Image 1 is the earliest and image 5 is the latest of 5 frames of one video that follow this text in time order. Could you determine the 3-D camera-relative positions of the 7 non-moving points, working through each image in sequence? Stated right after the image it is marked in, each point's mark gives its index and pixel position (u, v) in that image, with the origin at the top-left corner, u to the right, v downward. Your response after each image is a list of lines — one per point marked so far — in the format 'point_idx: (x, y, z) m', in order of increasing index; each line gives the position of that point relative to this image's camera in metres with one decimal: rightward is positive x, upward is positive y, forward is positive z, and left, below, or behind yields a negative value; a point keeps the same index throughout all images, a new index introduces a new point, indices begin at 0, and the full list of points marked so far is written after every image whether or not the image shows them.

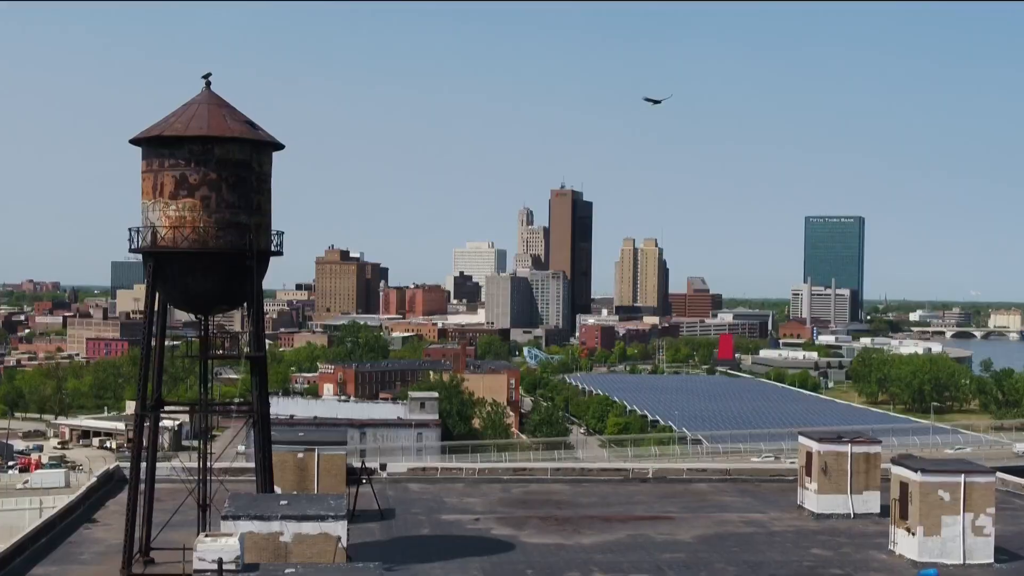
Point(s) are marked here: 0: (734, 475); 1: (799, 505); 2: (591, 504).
0: (+3.7, -3.1, +19.3) m
1: (+4.2, -3.2, +16.9) m
2: (+1.2, -3.1, +17.0) m
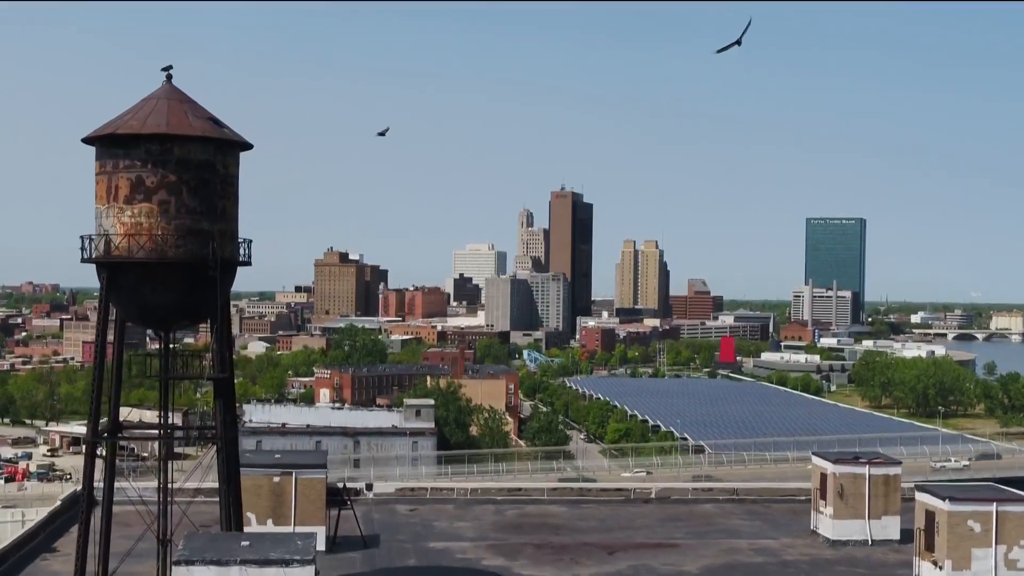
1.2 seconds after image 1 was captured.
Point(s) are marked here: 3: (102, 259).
0: (+3.6, -3.2, +18.2) m
1: (+4.1, -3.3, +15.8) m
2: (+1.1, -3.3, +15.9) m
3: (-4.5, +0.3, +12.5) m
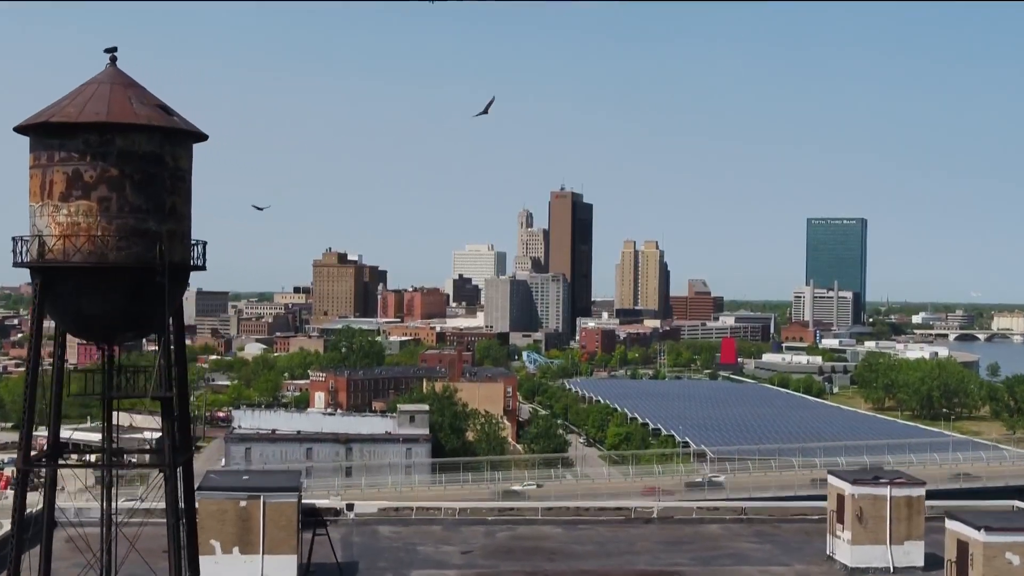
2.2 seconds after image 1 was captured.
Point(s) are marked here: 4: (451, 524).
0: (+3.5, -3.3, +16.9) m
1: (+4.0, -3.4, +14.6) m
2: (+1.0, -3.3, +14.7) m
3: (-4.6, +0.2, +11.3) m
4: (-0.8, -3.3, +16.2) m
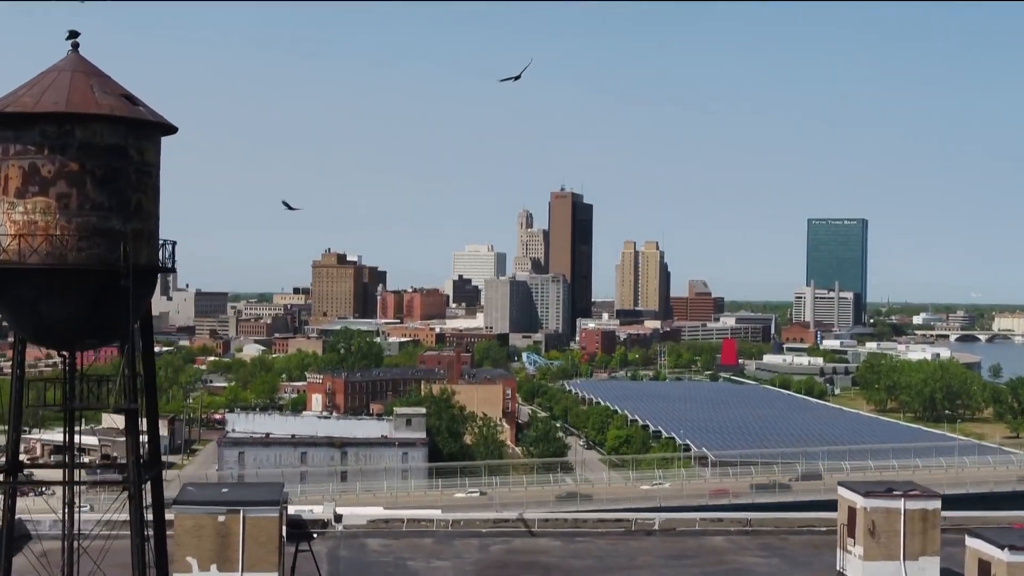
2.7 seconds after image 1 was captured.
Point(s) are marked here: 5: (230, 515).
0: (+3.4, -3.3, +16.2) m
1: (+3.9, -3.4, +13.9) m
2: (+0.9, -3.4, +14.0) m
3: (-4.6, +0.2, +10.6) m
4: (-0.9, -3.3, +15.5) m
5: (-2.9, -2.4, +12.1) m
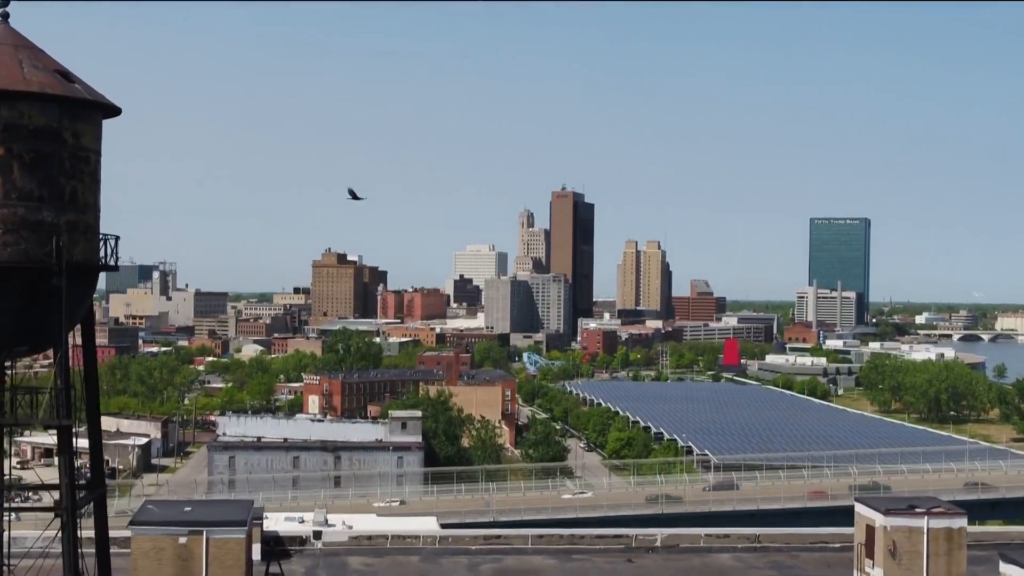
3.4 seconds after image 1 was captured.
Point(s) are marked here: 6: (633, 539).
0: (+3.3, -3.3, +15.2) m
1: (+3.8, -3.4, +12.9) m
2: (+0.8, -3.4, +13.0) m
3: (-4.8, +0.2, +9.6) m
4: (-1.0, -3.3, +14.5) m
5: (-3.0, -2.4, +11.1) m
6: (+1.6, -3.3, +15.2) m
